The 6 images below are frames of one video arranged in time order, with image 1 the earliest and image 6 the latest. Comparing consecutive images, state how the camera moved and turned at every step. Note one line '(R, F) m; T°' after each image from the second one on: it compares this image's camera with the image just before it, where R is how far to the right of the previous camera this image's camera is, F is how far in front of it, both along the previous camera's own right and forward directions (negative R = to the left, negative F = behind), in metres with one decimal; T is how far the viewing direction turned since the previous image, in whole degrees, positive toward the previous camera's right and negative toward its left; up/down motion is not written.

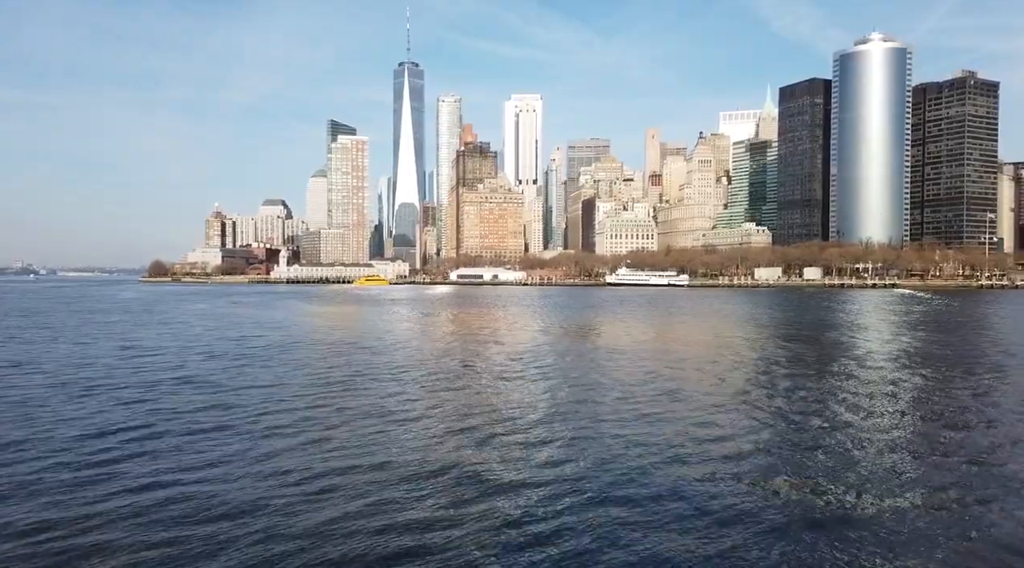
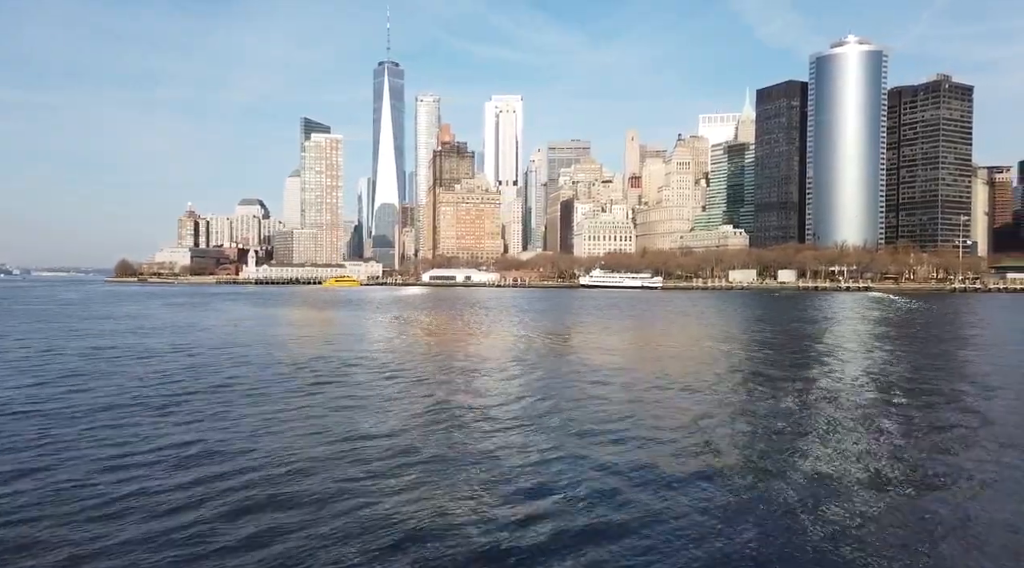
(+0.8, +1.2) m; +1°
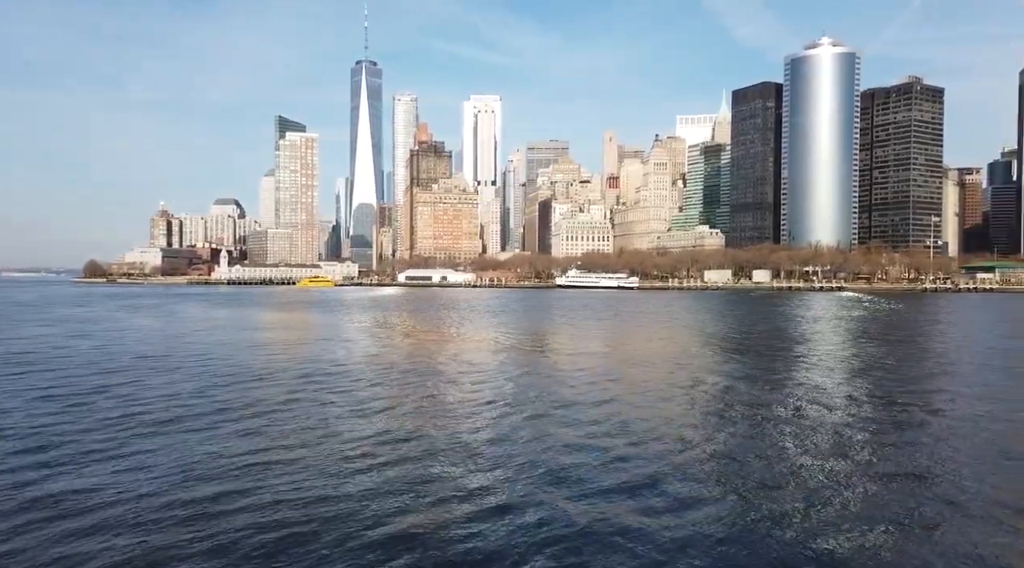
(+0.3, +0.3) m; +2°
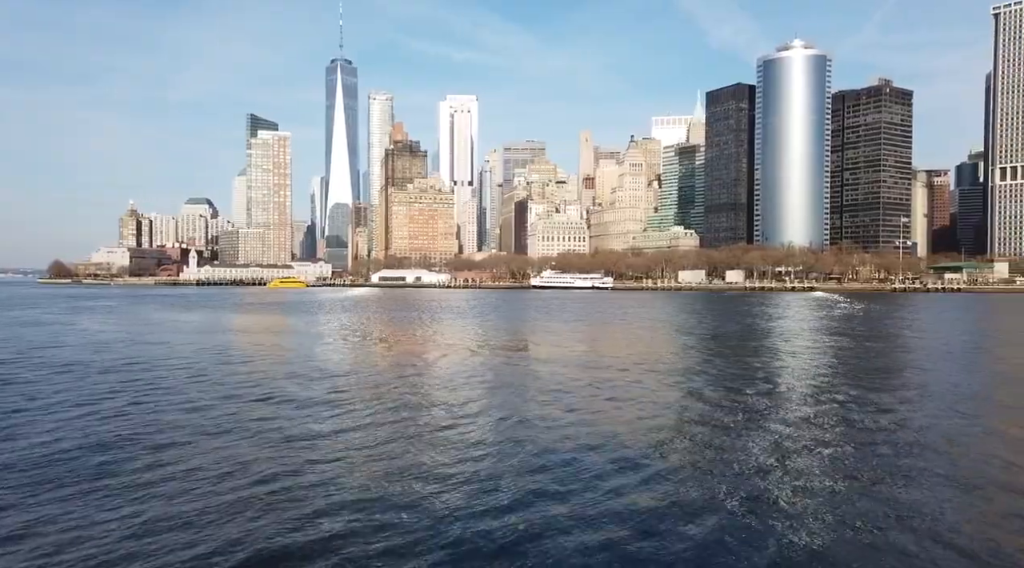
(+0.3, +0.4) m; +2°
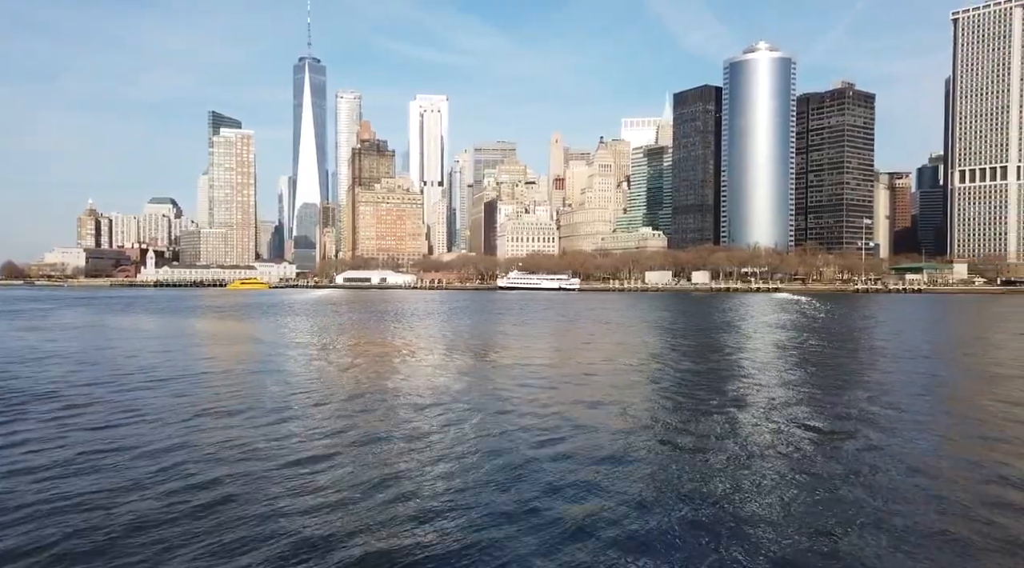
(+0.4, +0.6) m; +2°
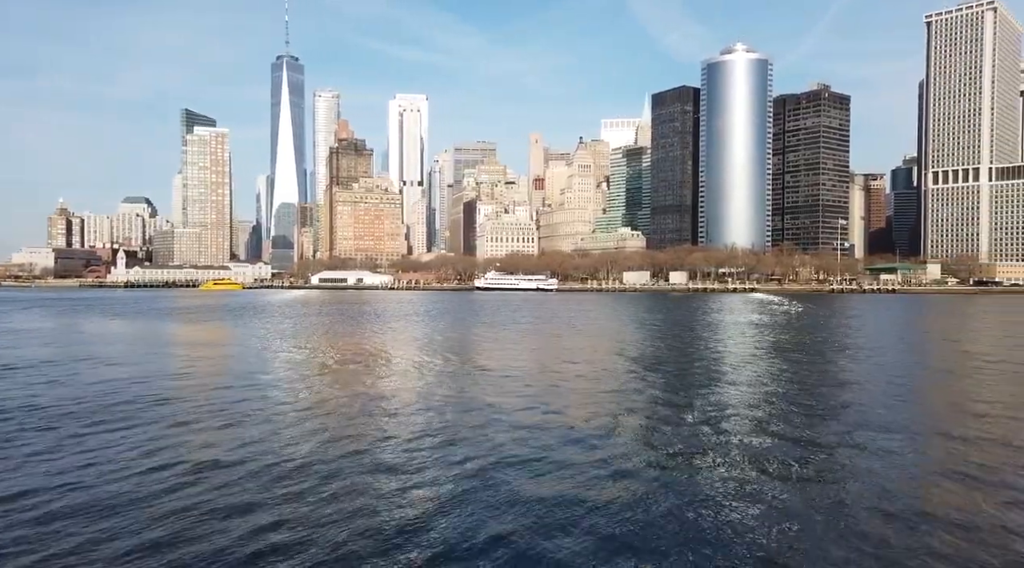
(+0.3, +0.4) m; +1°
